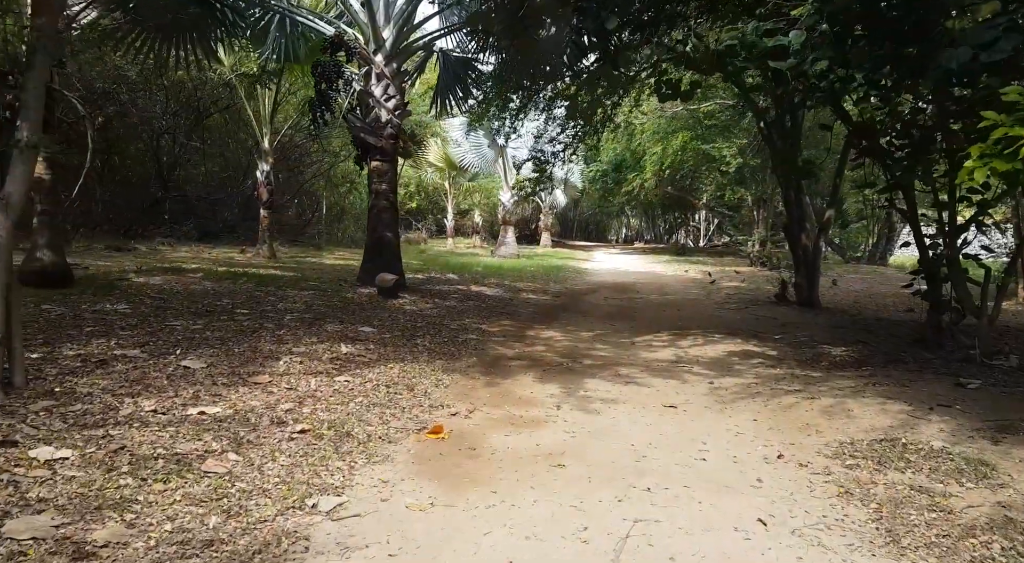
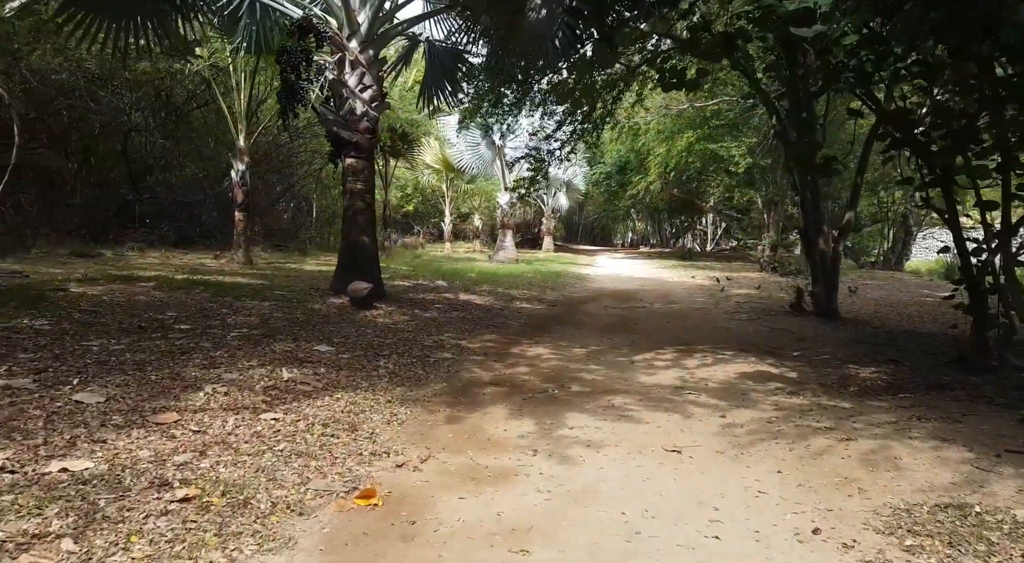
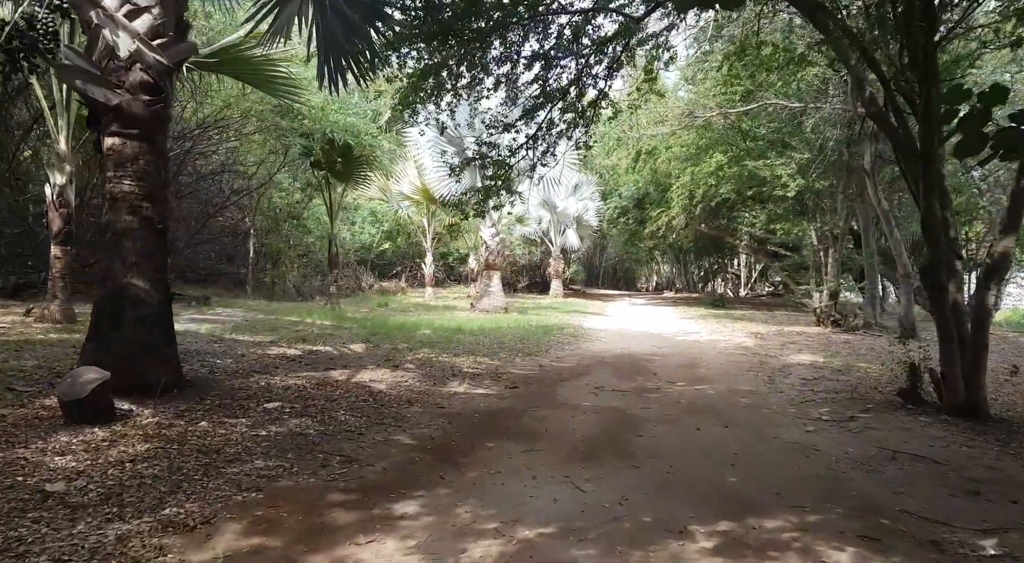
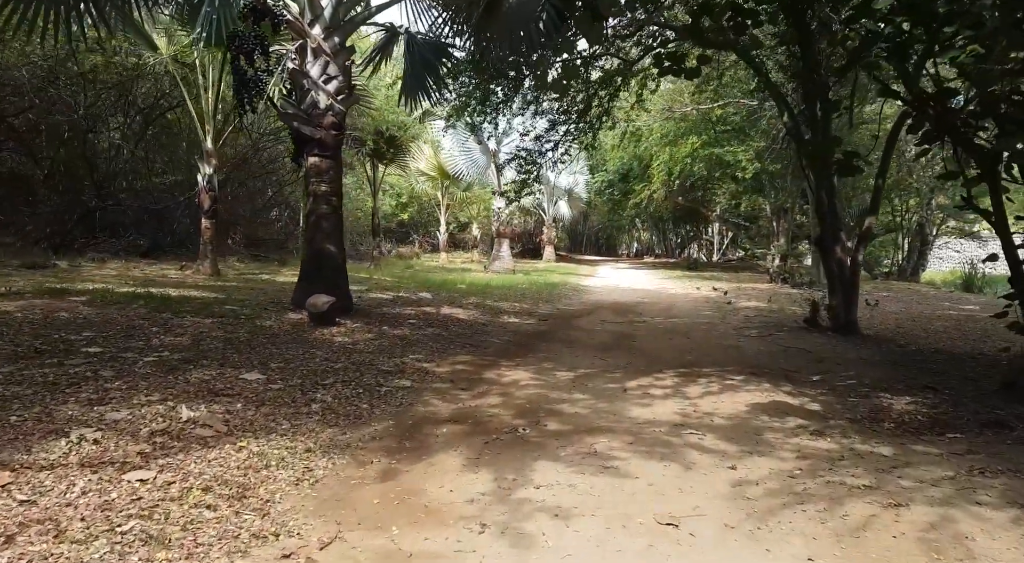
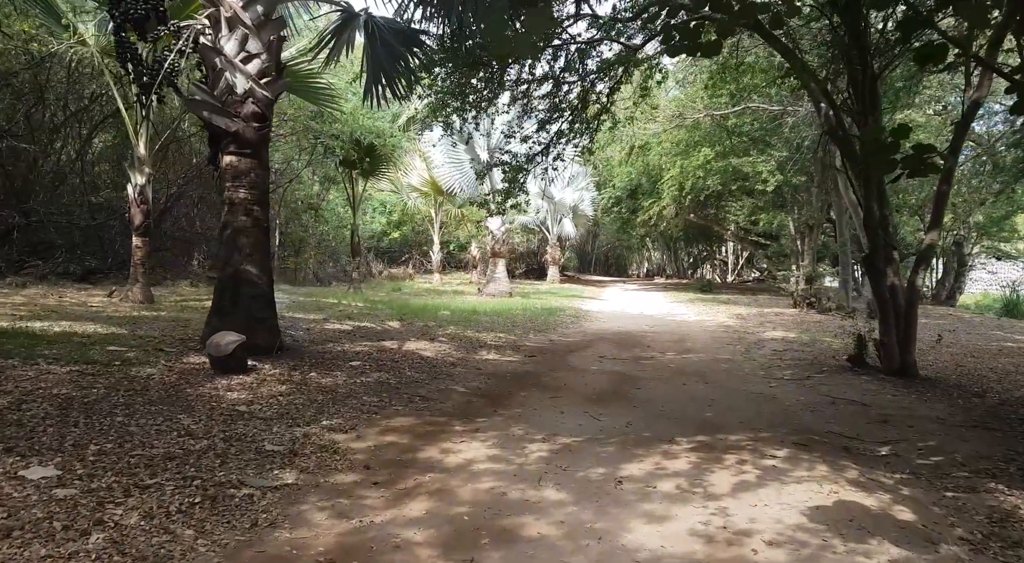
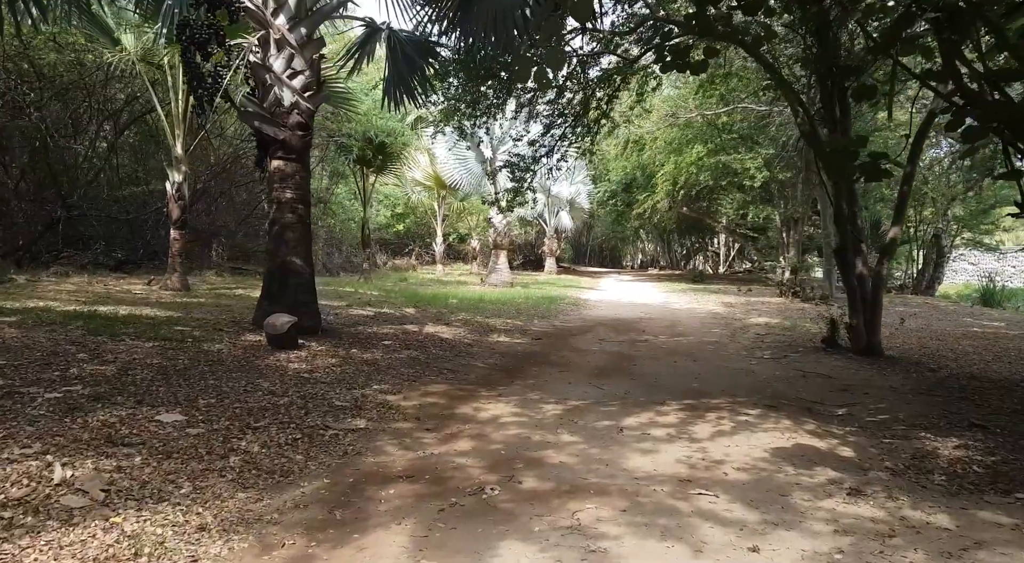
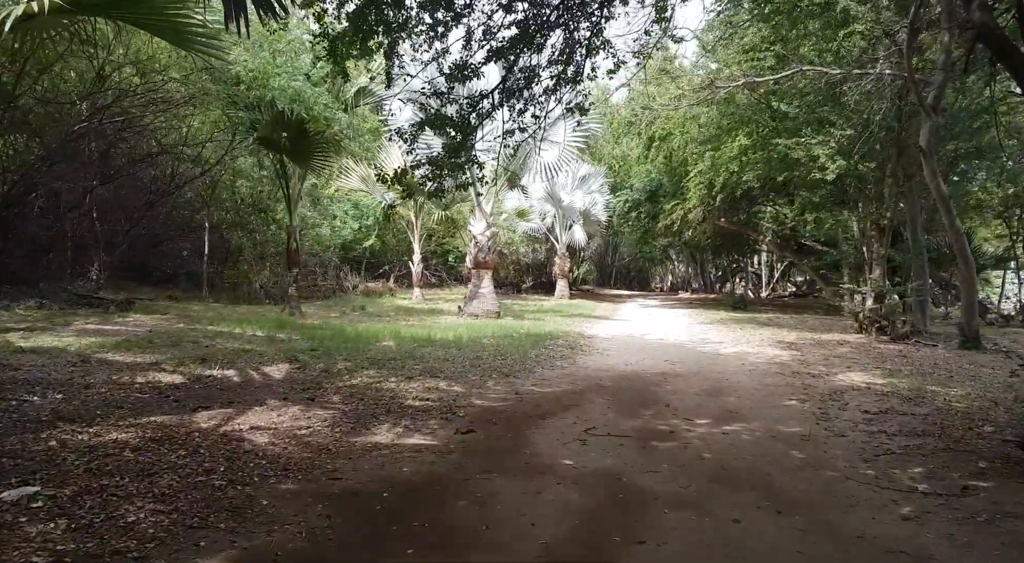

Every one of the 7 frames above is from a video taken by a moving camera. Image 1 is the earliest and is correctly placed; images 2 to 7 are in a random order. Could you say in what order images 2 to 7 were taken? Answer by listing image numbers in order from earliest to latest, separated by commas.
2, 4, 6, 5, 3, 7
